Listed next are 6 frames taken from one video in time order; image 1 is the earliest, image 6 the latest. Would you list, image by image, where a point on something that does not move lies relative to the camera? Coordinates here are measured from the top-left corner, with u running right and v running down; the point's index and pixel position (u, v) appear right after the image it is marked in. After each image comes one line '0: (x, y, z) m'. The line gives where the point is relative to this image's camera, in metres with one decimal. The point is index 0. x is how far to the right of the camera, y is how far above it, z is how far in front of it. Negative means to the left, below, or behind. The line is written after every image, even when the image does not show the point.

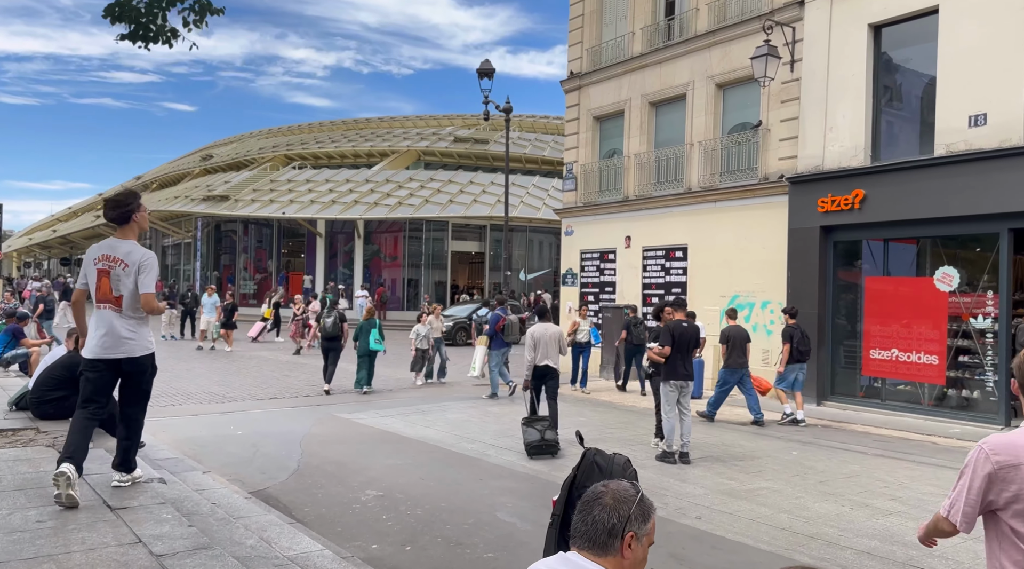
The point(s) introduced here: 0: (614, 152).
0: (+2.3, +3.0, +17.5) m
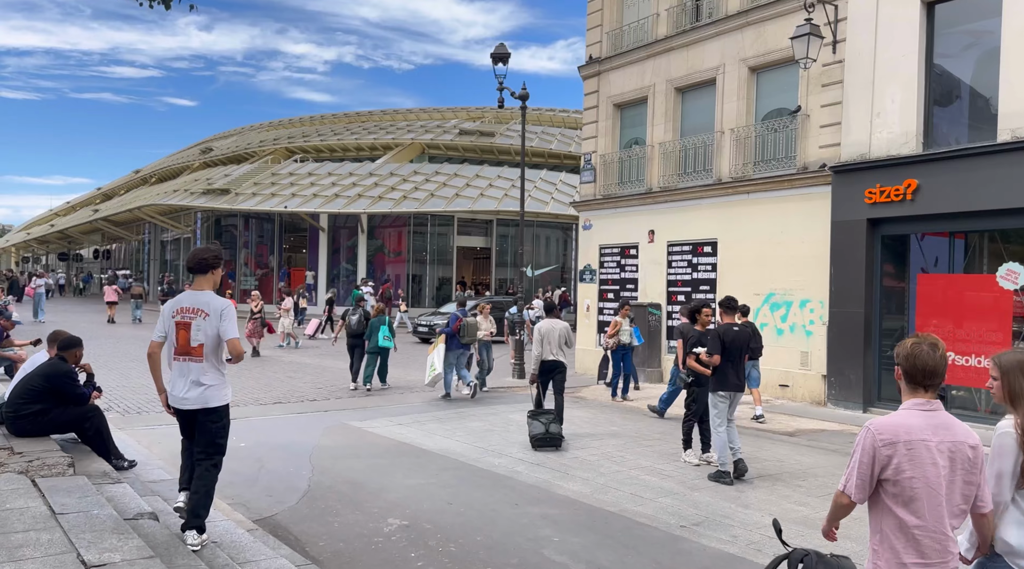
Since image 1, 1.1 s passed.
0: (+2.6, +3.0, +16.6) m
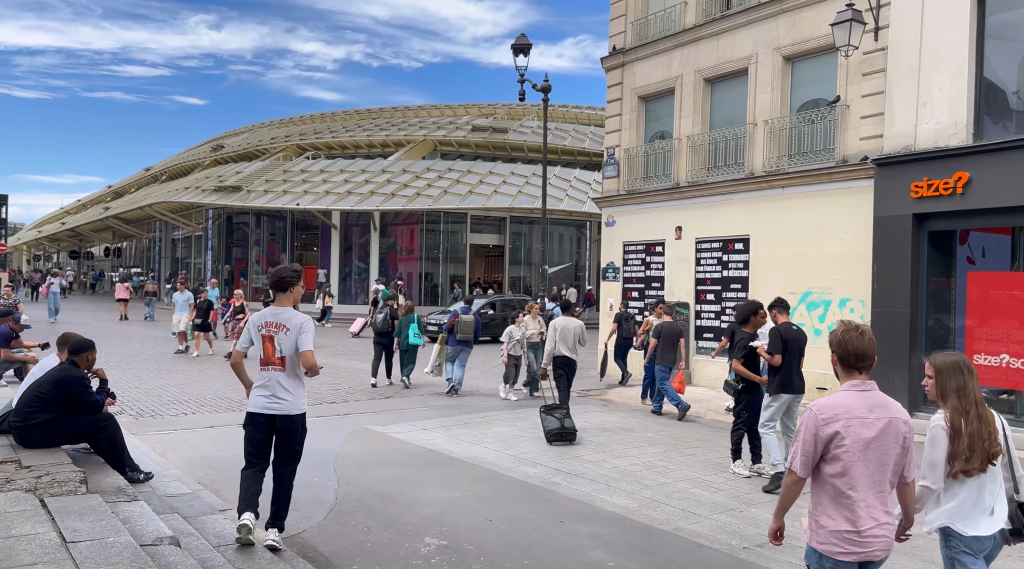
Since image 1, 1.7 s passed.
0: (+3.1, +3.1, +16.1) m
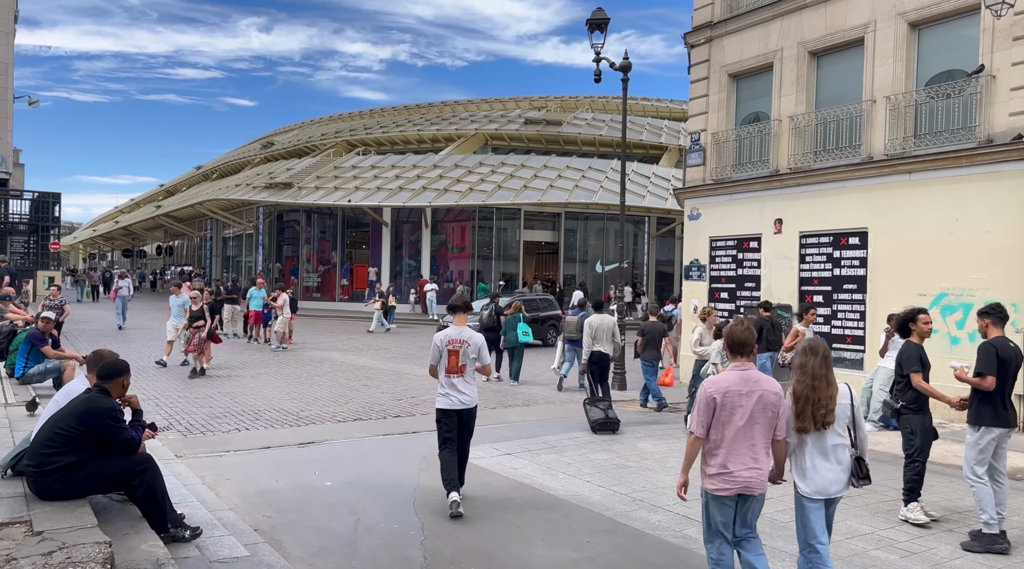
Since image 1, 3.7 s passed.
0: (+4.5, +3.1, +14.4) m
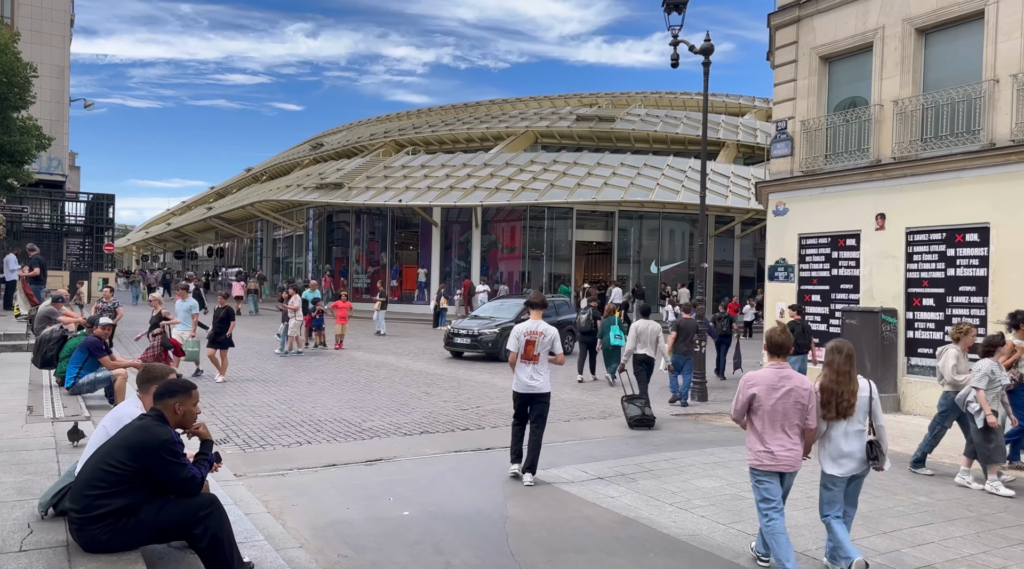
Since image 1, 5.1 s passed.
0: (+5.7, +3.1, +13.2) m
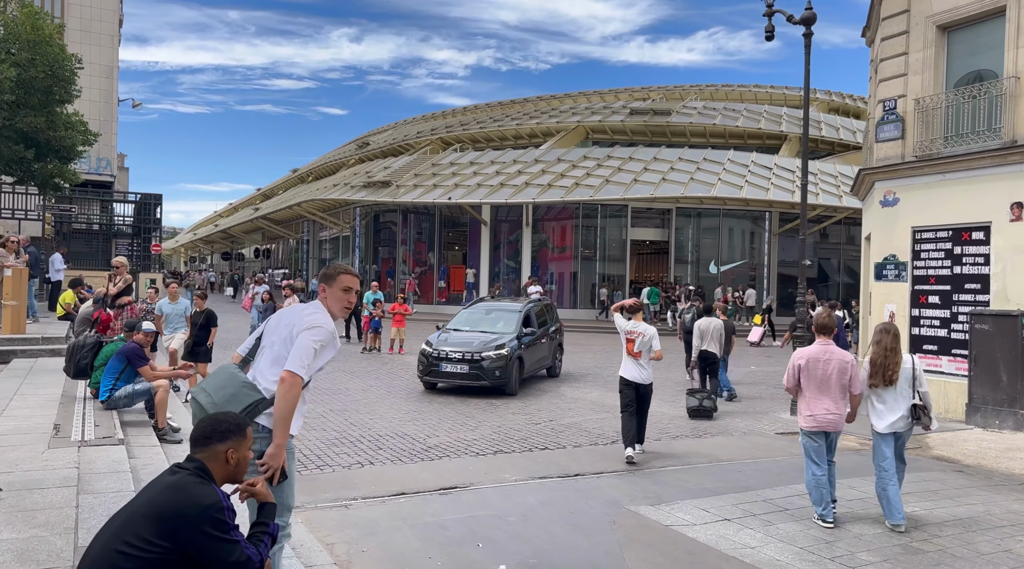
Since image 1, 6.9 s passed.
0: (+6.9, +3.1, +11.6) m
